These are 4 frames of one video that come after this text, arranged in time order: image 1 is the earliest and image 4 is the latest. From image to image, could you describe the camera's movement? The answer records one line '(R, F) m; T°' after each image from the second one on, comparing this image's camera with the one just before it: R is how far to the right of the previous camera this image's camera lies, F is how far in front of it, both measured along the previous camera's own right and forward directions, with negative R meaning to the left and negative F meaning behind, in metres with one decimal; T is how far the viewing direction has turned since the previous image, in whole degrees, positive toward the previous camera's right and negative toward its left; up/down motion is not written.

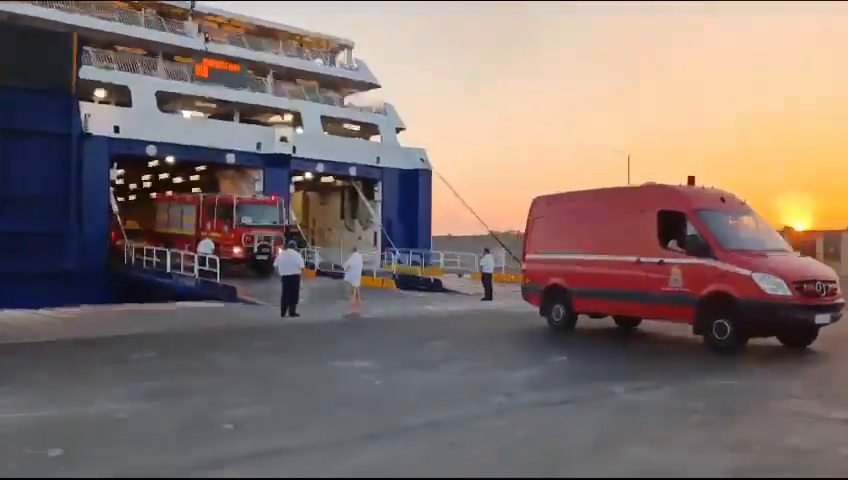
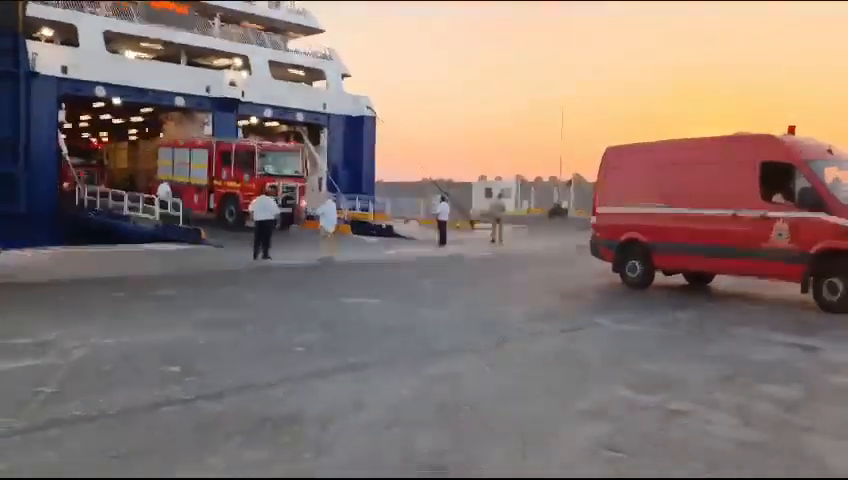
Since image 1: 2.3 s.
(-1.0, -1.0) m; +6°
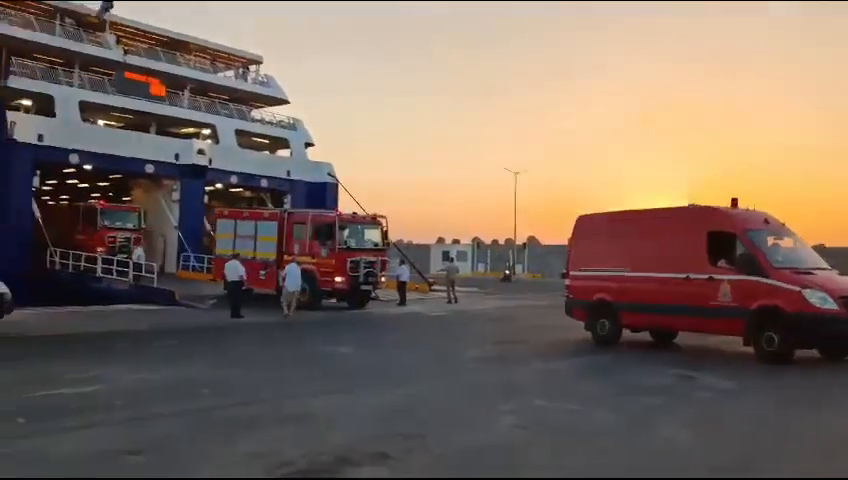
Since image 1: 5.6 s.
(-0.2, -1.5) m; +3°
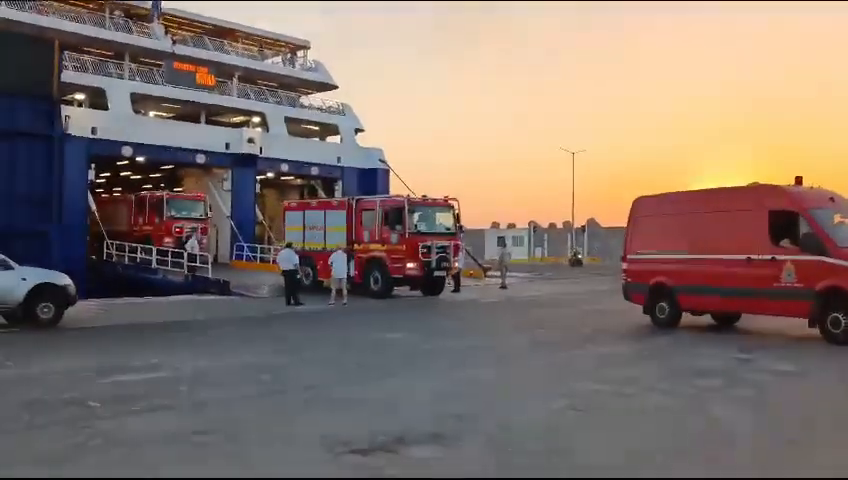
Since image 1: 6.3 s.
(-0.4, +0.6) m; -3°
